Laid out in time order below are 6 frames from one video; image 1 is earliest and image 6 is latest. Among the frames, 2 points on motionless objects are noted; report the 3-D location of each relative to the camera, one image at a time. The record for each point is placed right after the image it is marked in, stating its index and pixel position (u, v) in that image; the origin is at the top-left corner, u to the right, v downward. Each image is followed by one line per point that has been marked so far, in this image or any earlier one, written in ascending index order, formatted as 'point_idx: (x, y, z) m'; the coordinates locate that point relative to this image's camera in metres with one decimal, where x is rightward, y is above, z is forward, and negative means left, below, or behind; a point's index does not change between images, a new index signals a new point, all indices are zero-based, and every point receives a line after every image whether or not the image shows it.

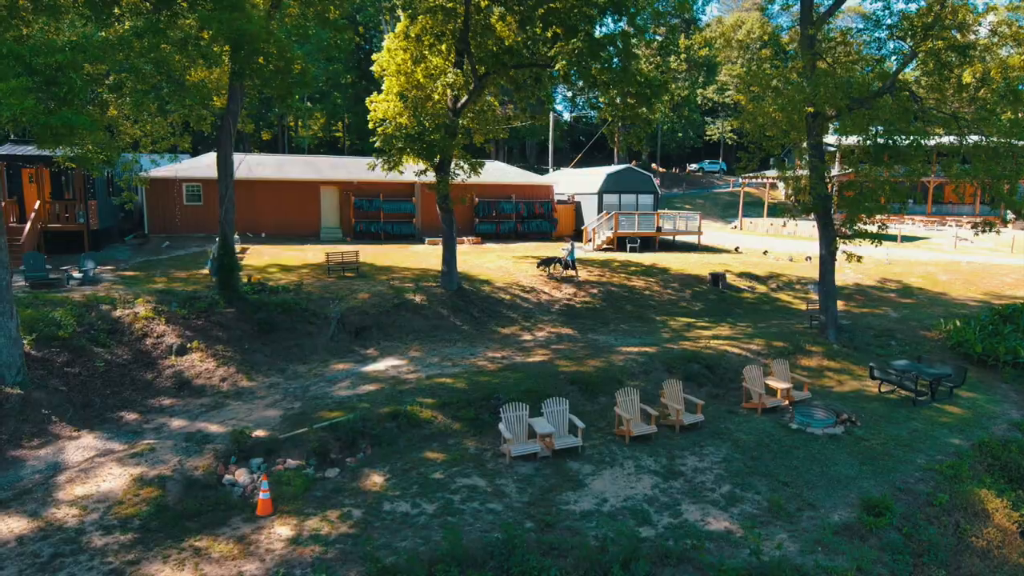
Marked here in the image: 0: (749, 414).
0: (+5.3, -2.8, +14.7) m
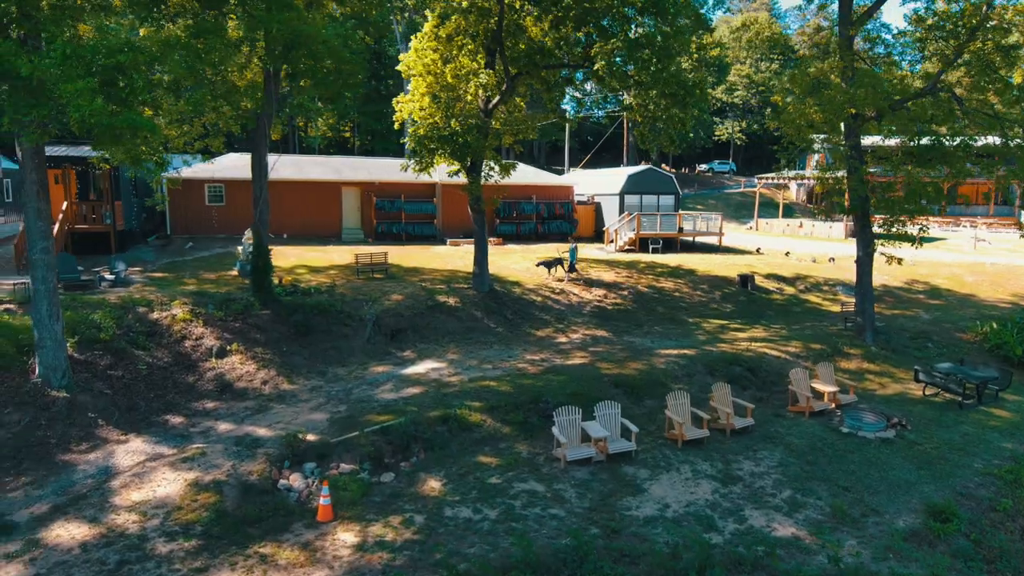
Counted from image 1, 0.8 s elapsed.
0: (+6.3, -2.9, +14.6) m
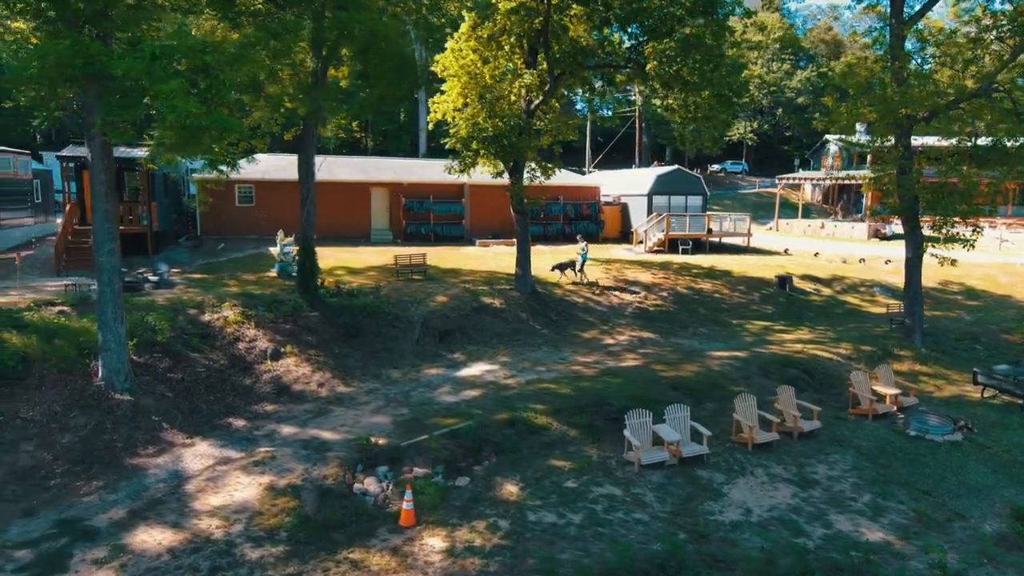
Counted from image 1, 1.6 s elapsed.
0: (+7.7, -2.9, +14.5) m
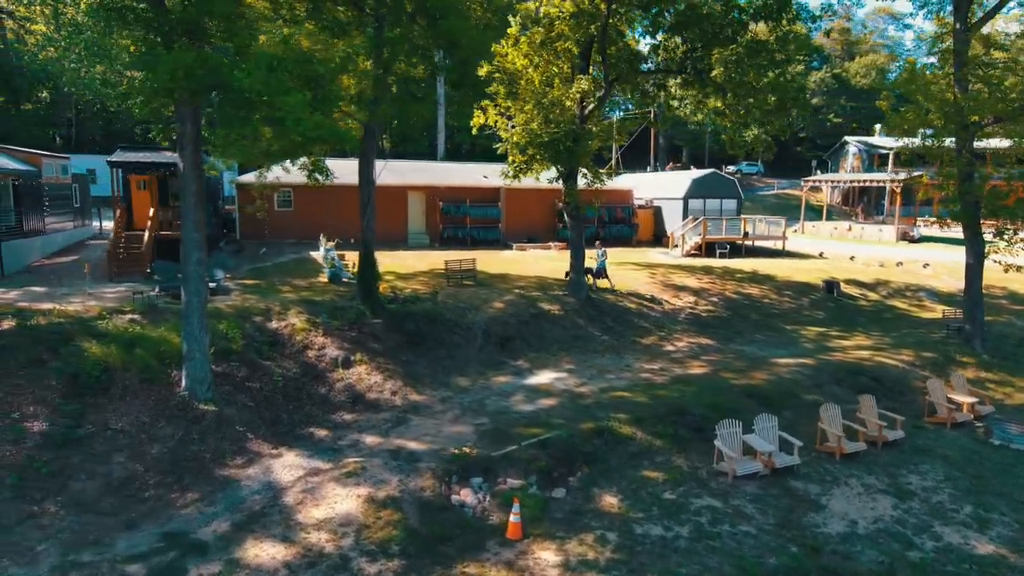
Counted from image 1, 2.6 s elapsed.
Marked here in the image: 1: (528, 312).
0: (+9.4, -3.1, +14.5) m
1: (+0.5, -0.7, +19.4) m
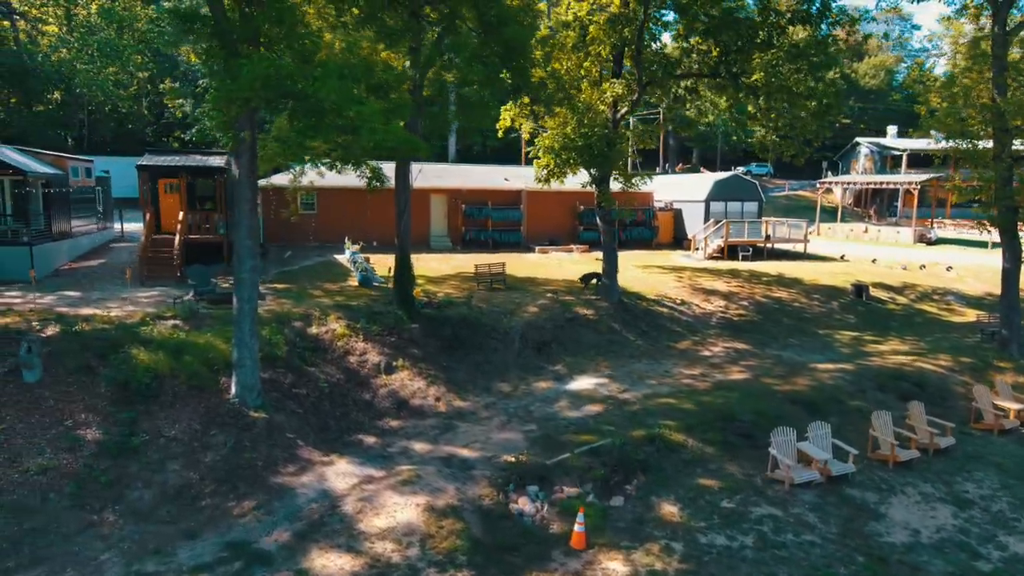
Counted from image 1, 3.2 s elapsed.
0: (+10.4, -3.2, +14.4) m
1: (+1.5, -0.8, +19.3) m
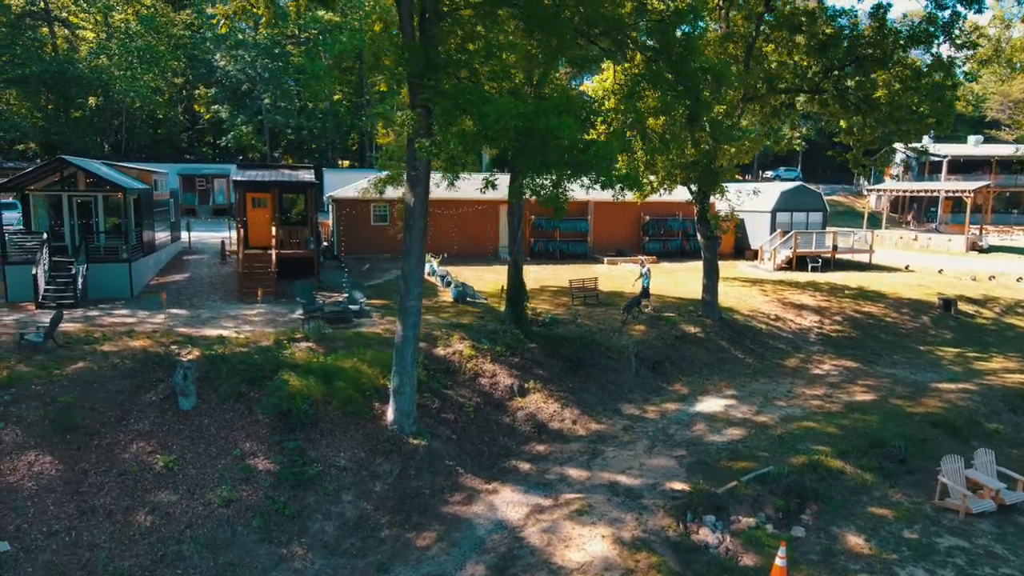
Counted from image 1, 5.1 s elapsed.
0: (+13.6, -3.7, +14.4) m
1: (+4.6, -1.3, +19.3) m
